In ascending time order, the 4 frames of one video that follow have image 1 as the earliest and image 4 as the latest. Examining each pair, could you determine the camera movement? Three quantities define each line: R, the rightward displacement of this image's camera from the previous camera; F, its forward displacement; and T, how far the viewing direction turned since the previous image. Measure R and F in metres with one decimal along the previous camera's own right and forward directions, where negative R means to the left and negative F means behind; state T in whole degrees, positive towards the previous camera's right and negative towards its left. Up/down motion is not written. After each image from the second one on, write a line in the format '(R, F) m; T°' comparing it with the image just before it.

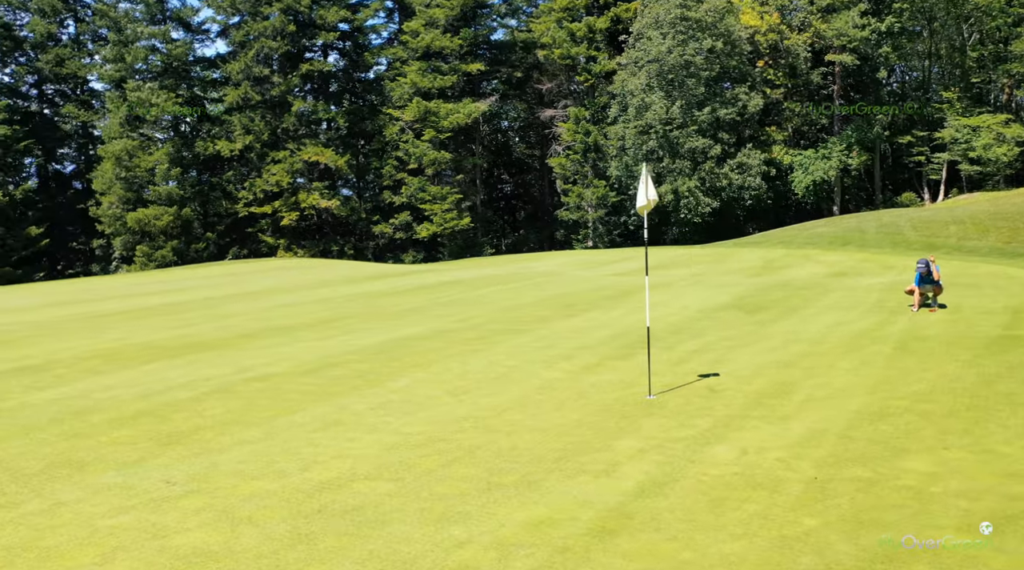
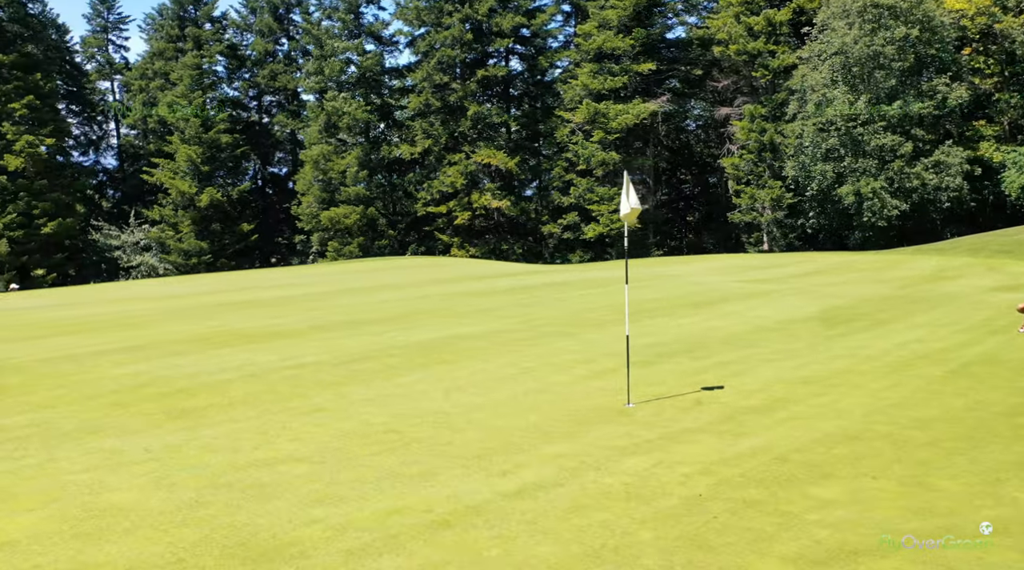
(+3.2, -0.2) m; -15°
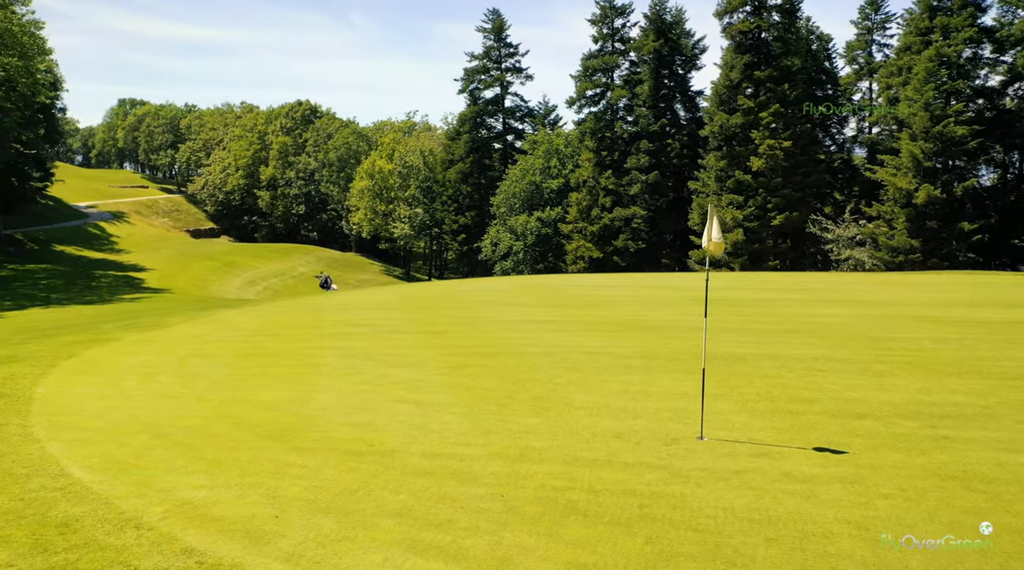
(+9.5, +3.2) m; -59°
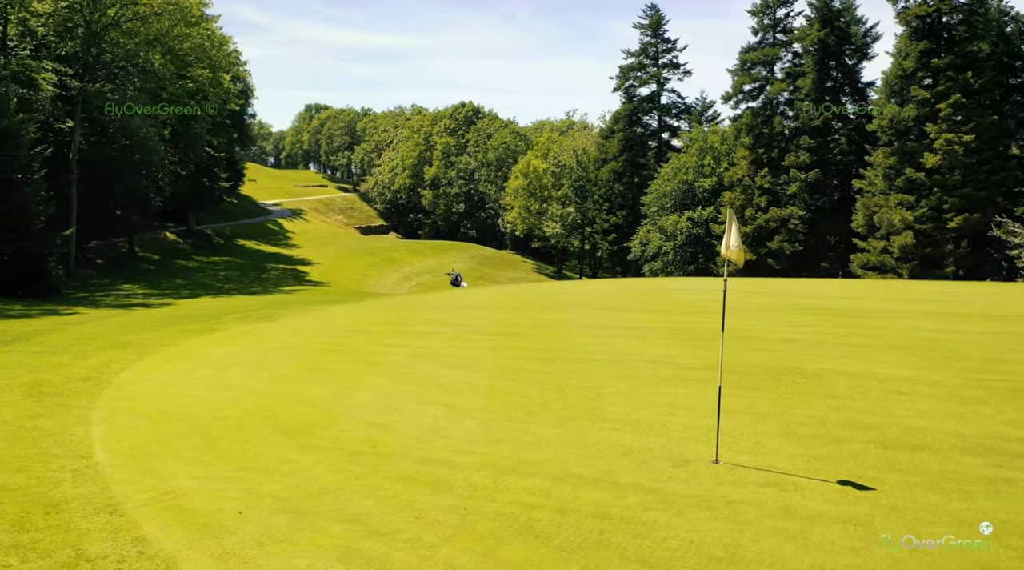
(+2.3, +0.8) m; -13°
